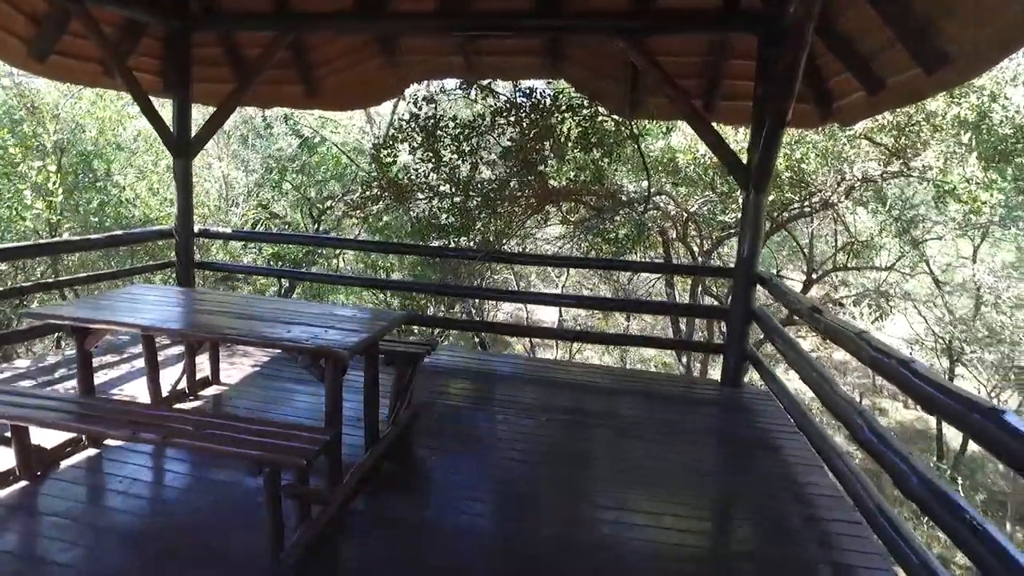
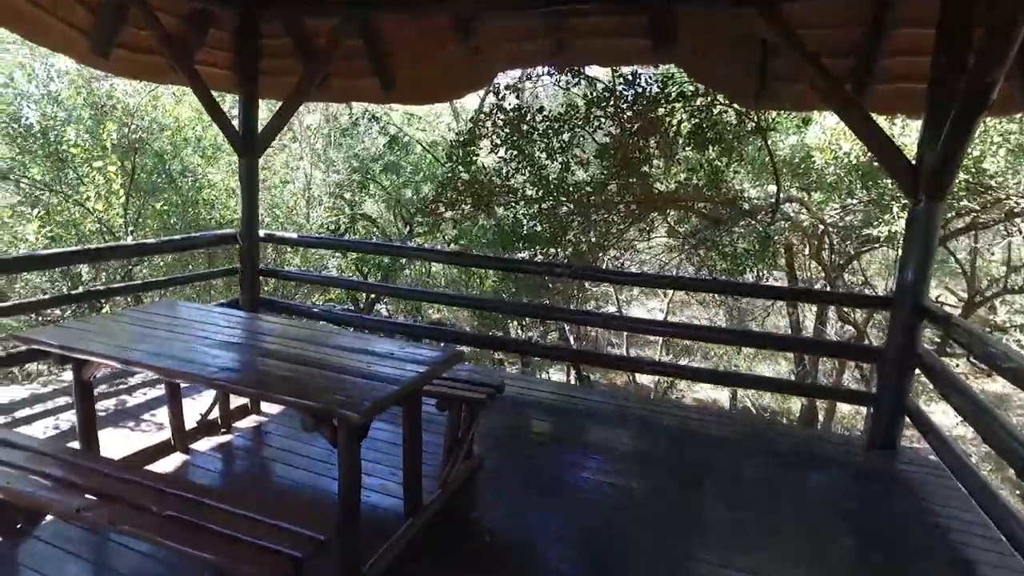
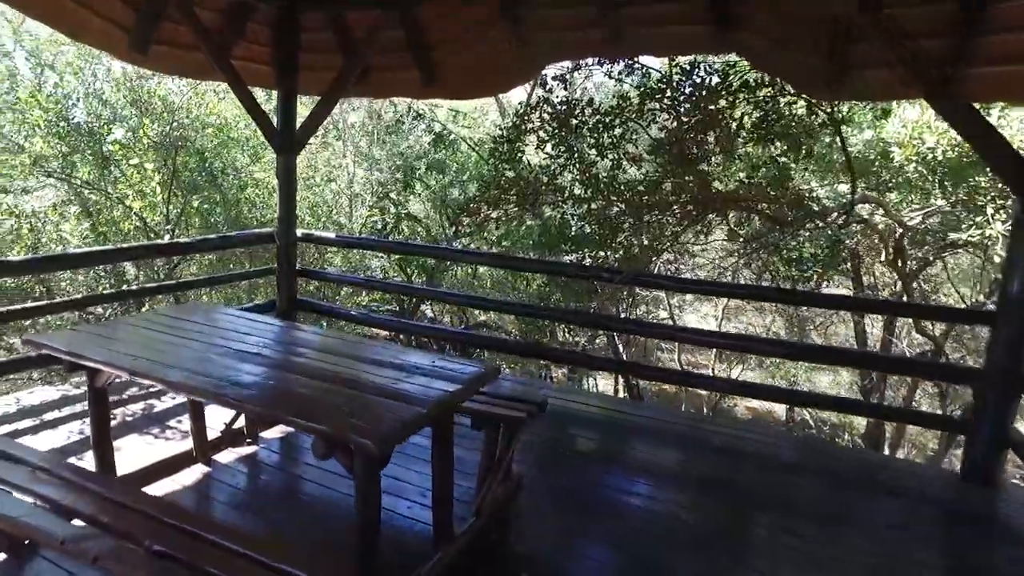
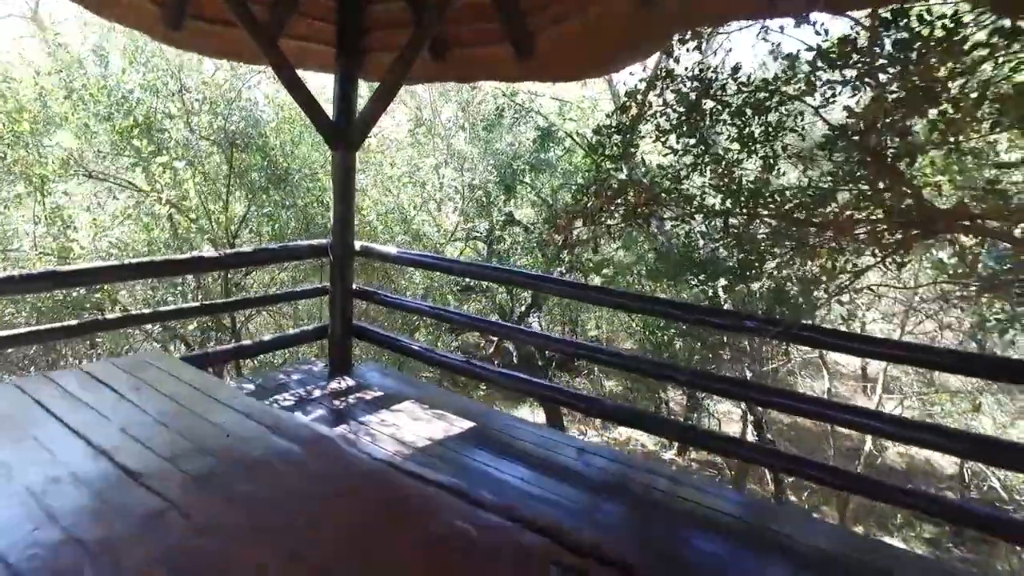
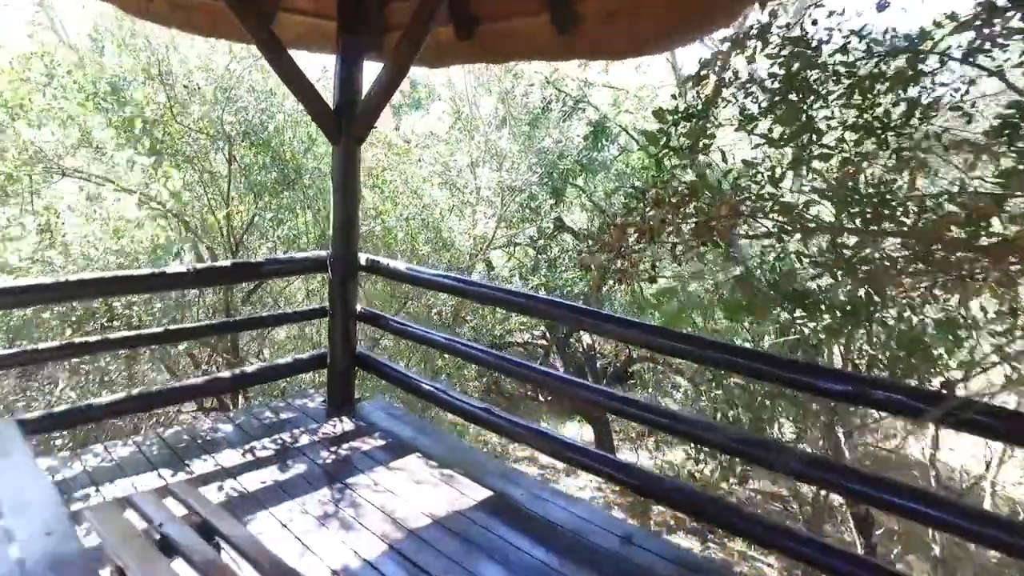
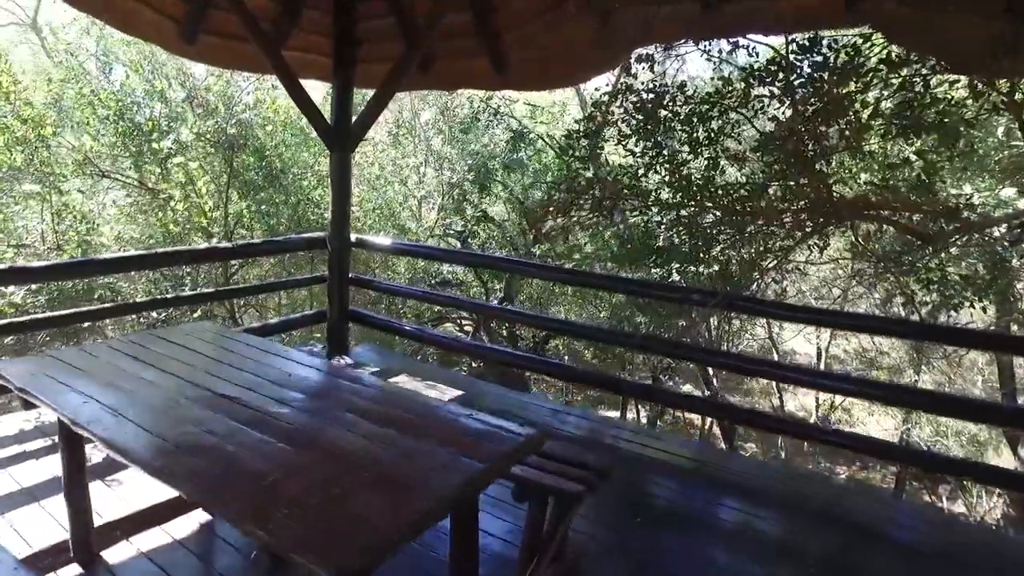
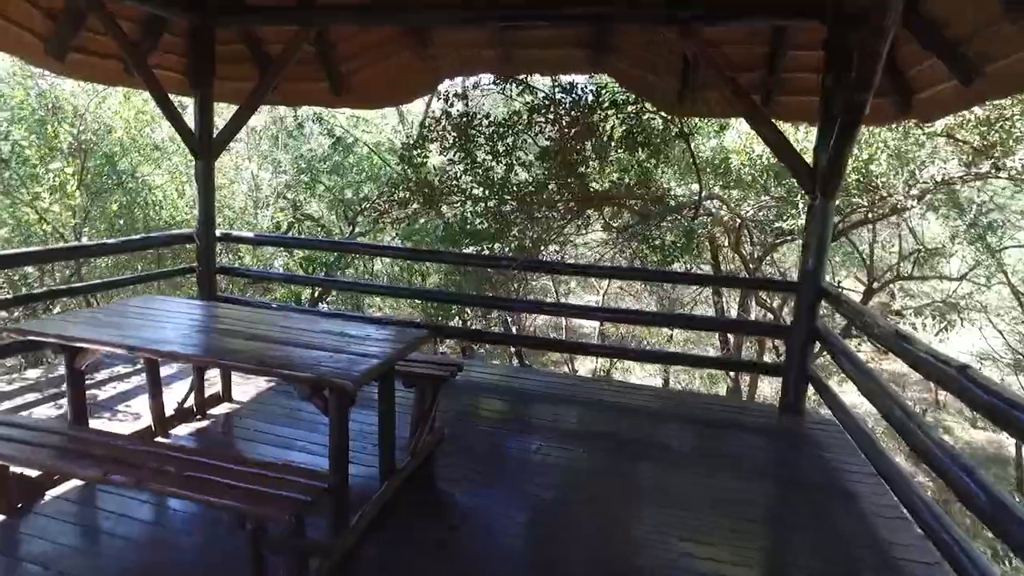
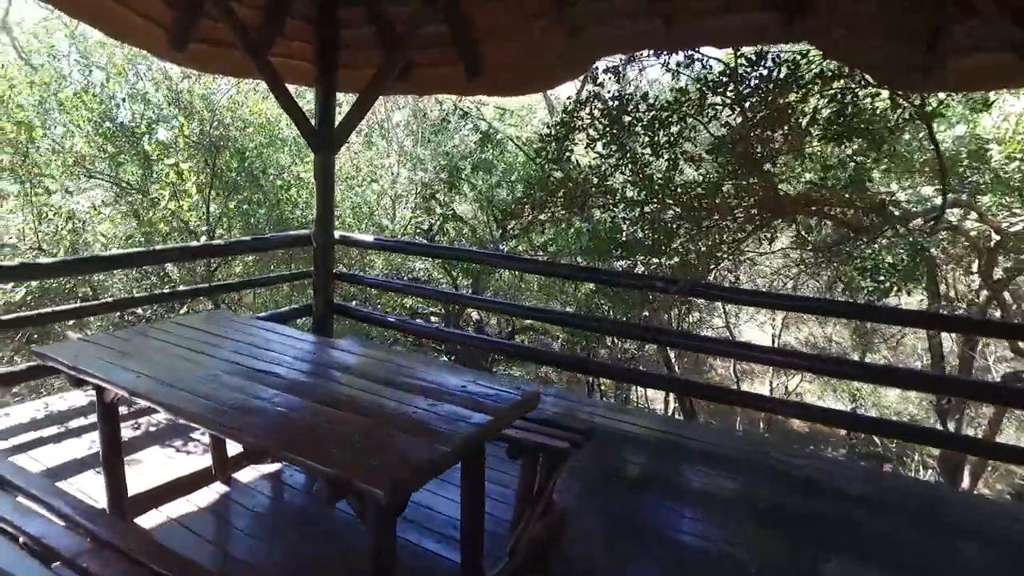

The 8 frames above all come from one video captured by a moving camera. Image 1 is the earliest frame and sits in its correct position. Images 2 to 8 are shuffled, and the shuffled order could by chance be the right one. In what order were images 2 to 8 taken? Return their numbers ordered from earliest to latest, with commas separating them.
7, 2, 3, 8, 6, 4, 5
